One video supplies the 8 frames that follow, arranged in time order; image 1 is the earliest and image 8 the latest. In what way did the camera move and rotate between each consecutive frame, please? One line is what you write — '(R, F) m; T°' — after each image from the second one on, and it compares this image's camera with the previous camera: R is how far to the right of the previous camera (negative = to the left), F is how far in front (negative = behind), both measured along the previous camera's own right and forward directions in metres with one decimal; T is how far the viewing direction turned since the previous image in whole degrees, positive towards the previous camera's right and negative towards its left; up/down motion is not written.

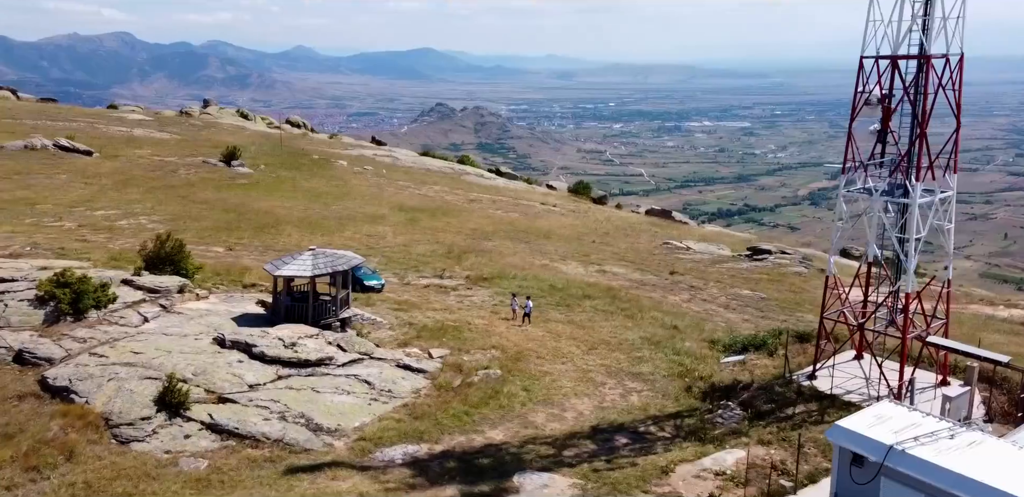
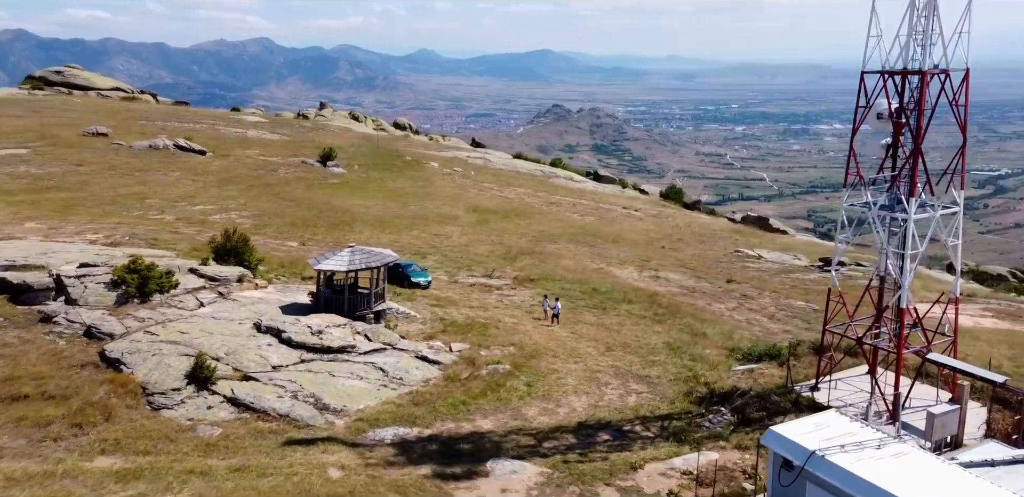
(+3.9, -2.3) m; -8°
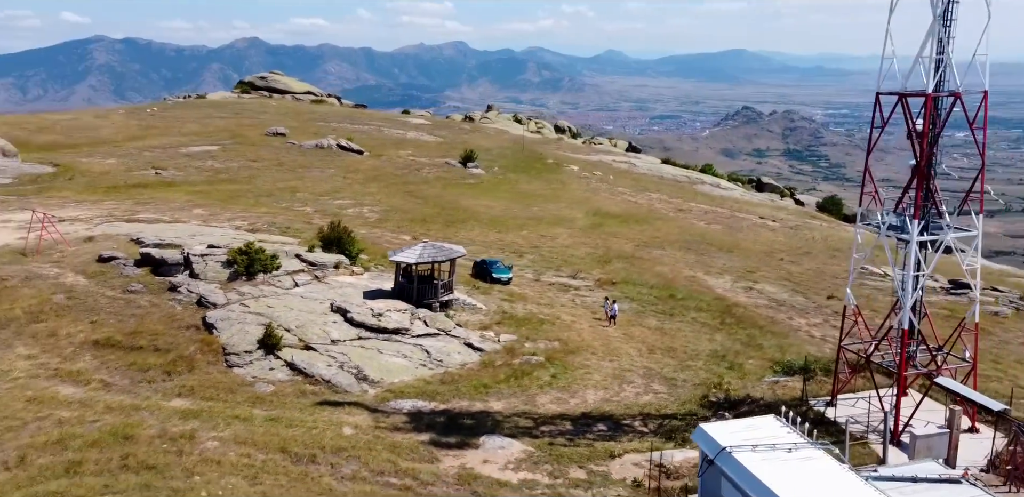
(+6.4, -3.7) m; -12°
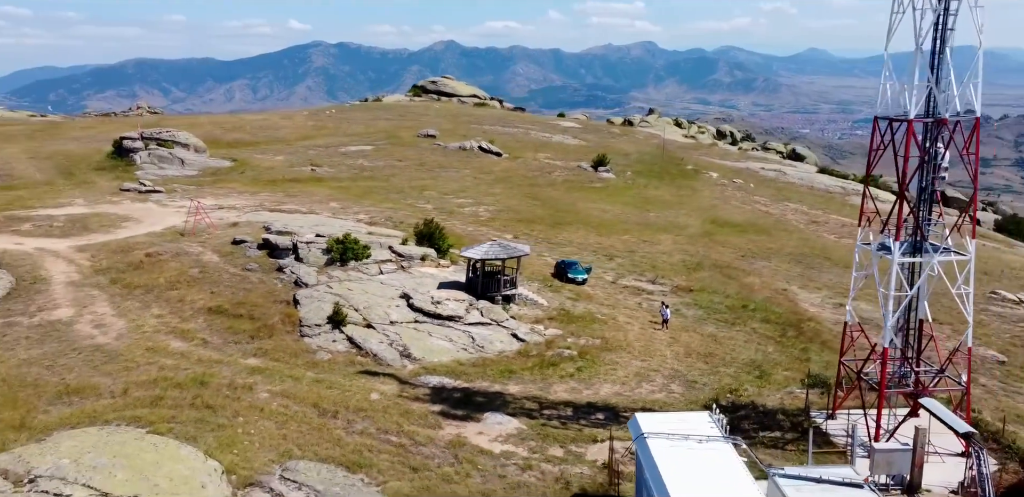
(+7.8, -4.4) m; -13°
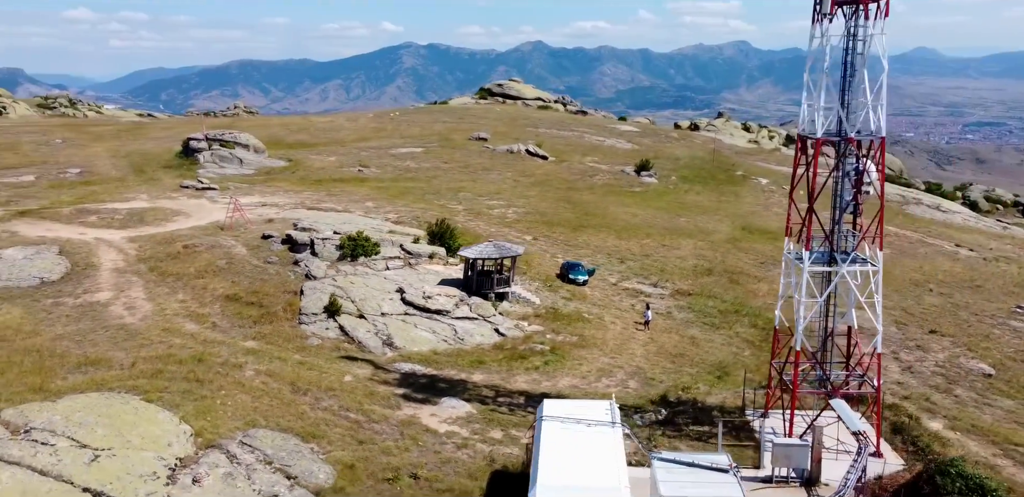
(+7.0, -3.7) m; -7°
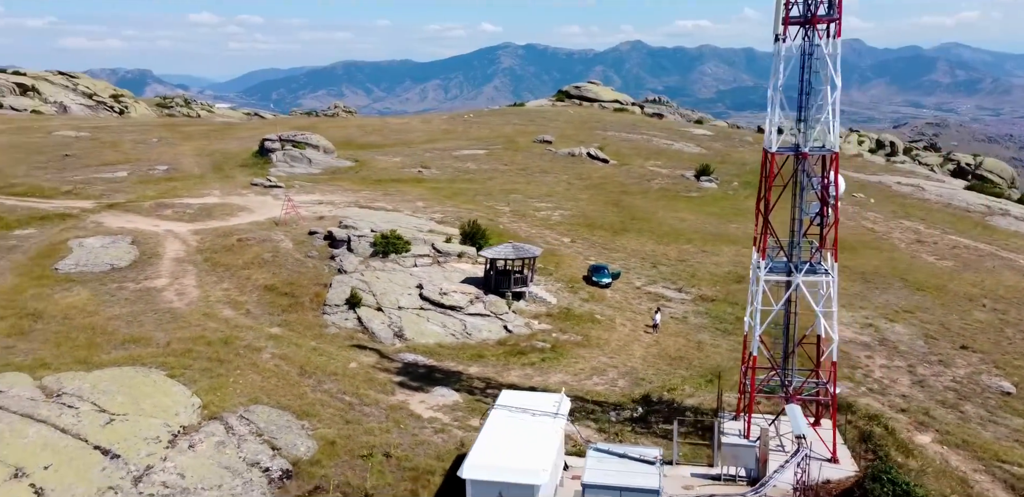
(+6.6, -3.1) m; -8°
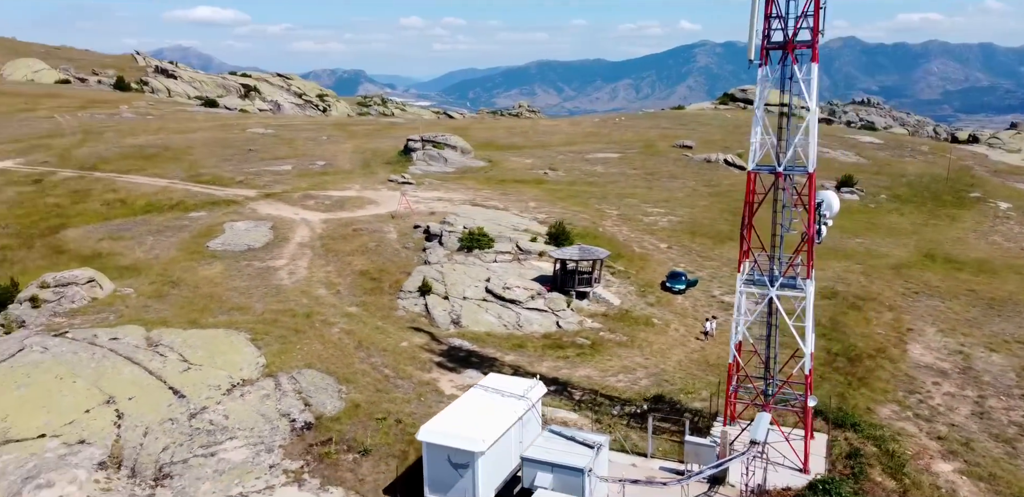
(+12.2, -4.2) m; -16°
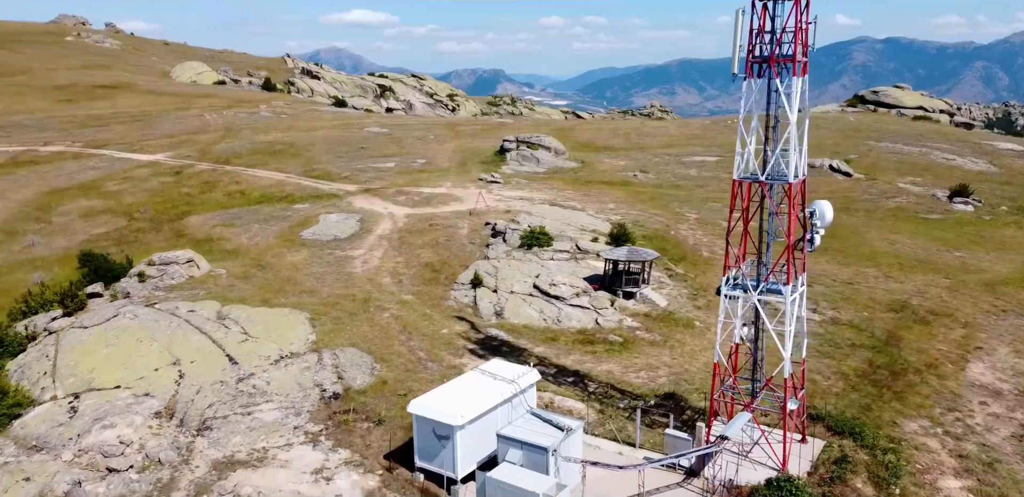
(+9.6, -2.9) m; -12°
